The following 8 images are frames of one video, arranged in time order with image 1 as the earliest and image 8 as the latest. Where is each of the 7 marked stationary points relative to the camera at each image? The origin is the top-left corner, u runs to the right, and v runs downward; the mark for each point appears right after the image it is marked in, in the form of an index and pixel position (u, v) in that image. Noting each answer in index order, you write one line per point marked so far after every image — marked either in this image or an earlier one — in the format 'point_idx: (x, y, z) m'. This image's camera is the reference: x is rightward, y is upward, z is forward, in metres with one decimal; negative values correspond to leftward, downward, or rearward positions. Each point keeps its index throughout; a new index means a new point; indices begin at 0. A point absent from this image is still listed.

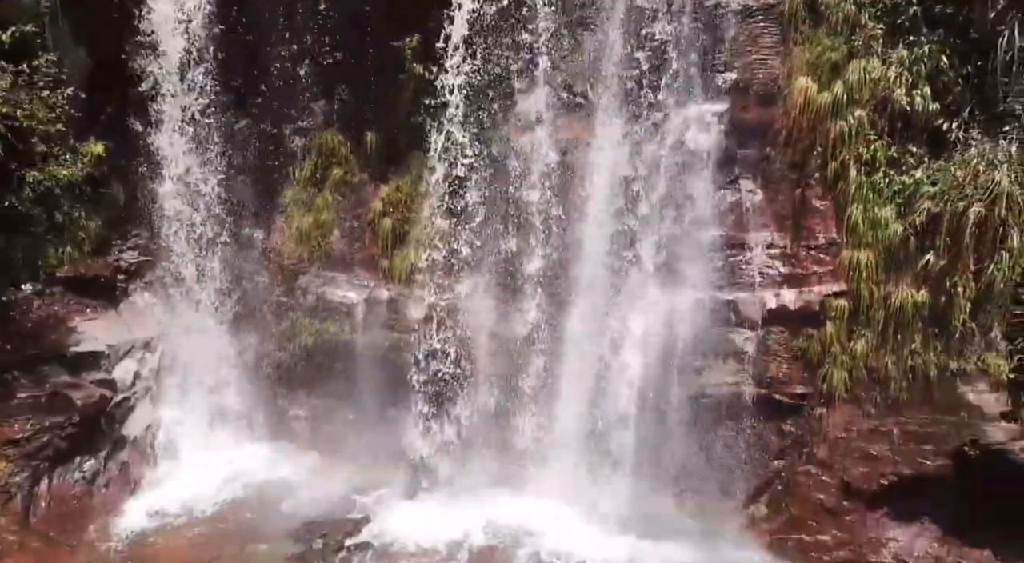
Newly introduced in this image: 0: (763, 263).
0: (+2.8, +0.2, +7.8) m
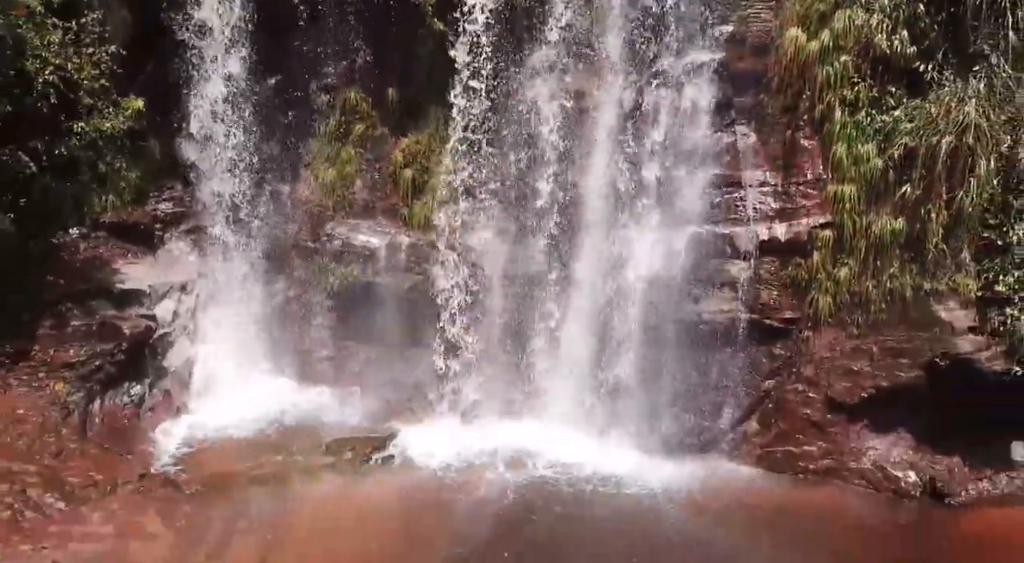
0: (+3.0, +1.0, +8.4) m
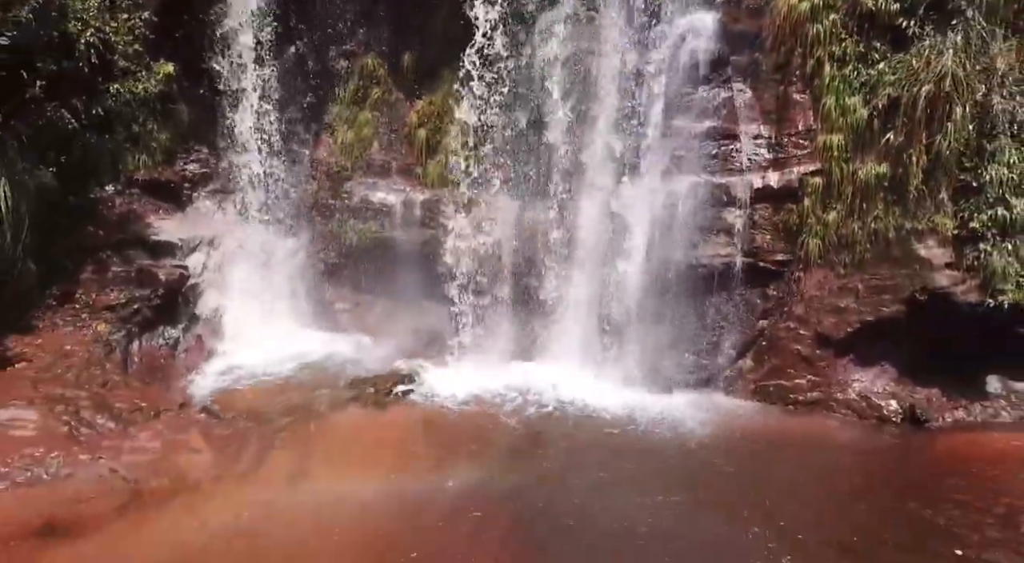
0: (+3.1, +1.7, +9.0) m
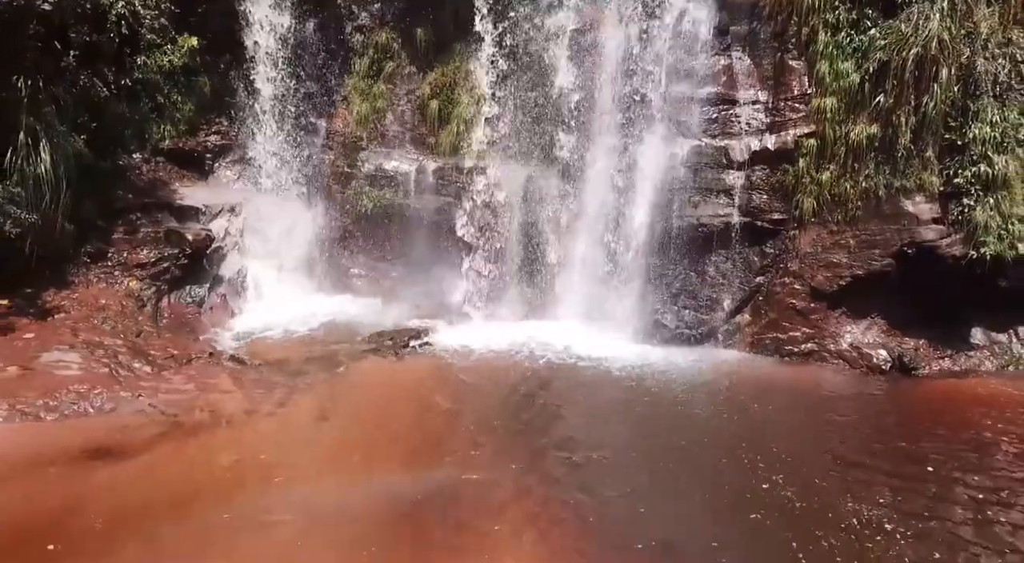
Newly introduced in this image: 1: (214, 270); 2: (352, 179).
0: (+3.2, +2.3, +9.5) m
1: (-4.6, +0.2, +10.9) m
2: (-2.8, +1.8, +12.0) m
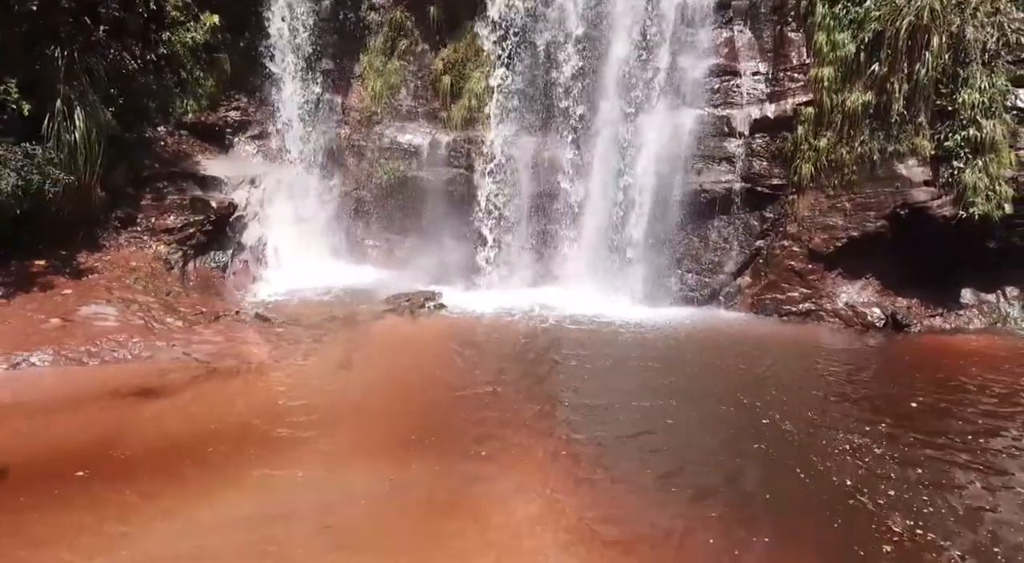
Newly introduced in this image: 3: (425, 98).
0: (+3.4, +2.8, +9.9) m
1: (-4.5, +0.7, +11.3) m
2: (-2.6, +2.3, +12.4) m
3: (-1.5, +3.2, +12.3) m
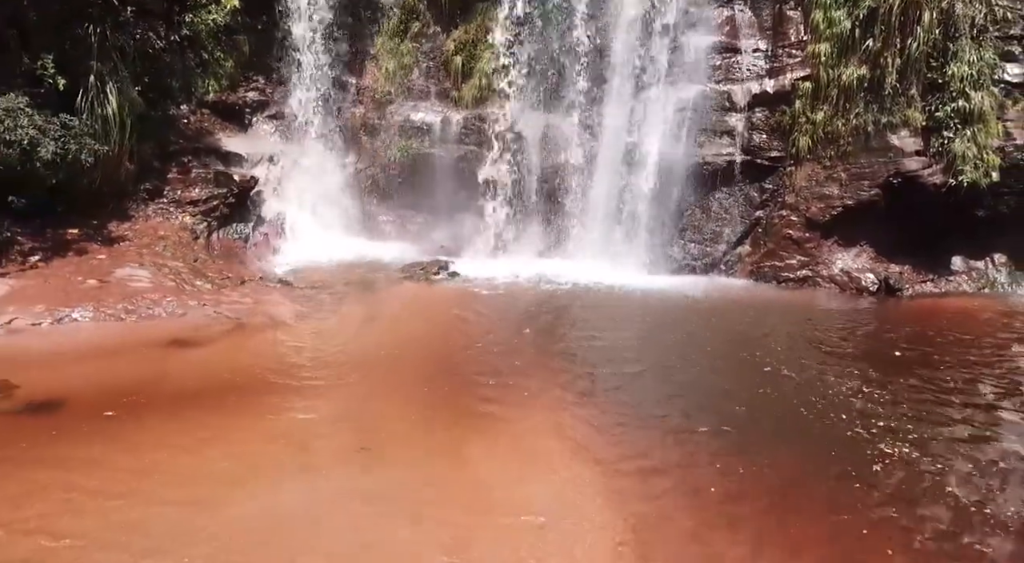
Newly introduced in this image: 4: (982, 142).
0: (+3.6, +3.2, +10.4) m
1: (-4.3, +1.2, +11.8) m
2: (-2.4, +2.8, +12.9) m
3: (-1.4, +3.7, +12.8) m
4: (+6.0, +1.8, +8.9) m
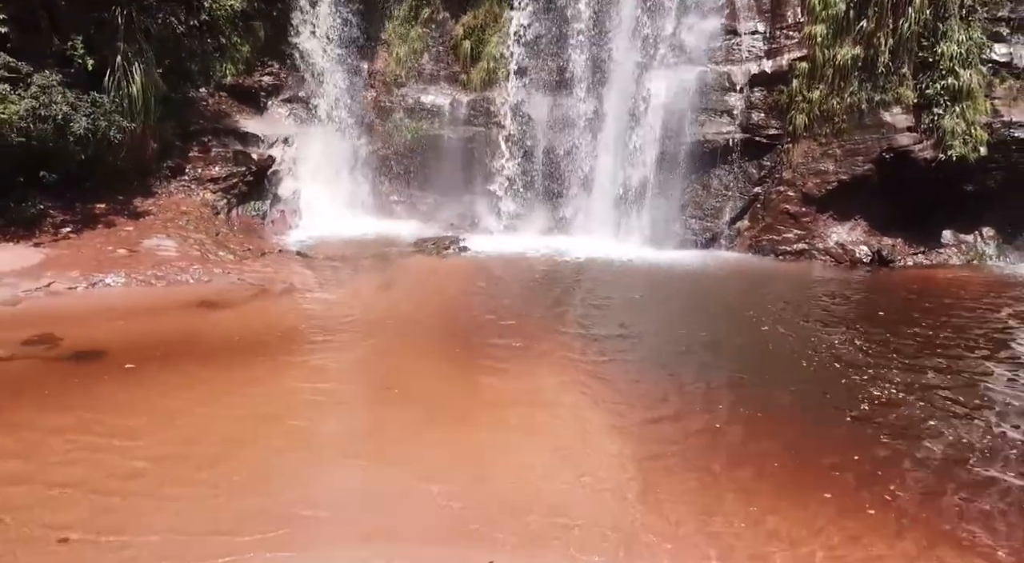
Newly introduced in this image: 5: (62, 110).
0: (+3.7, +3.7, +10.8) m
1: (-4.2, +1.6, +12.2) m
2: (-2.3, +3.2, +13.3) m
3: (-1.2, +4.1, +13.2) m
4: (+6.1, +2.2, +9.3) m
5: (-5.9, +2.3, +9.2) m
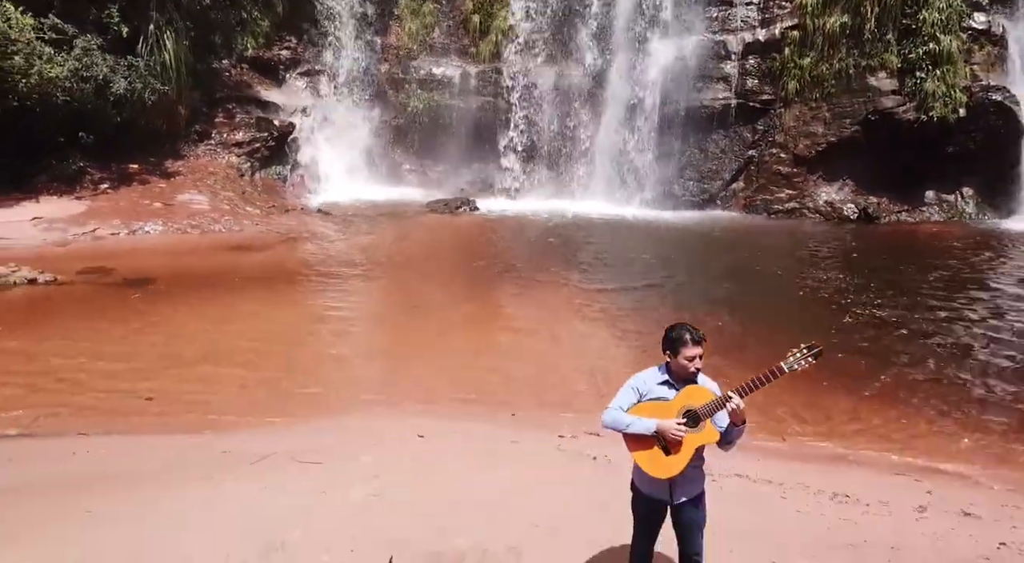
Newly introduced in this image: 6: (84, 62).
0: (+3.8, +4.3, +11.4) m
1: (-4.1, +2.3, +12.9) m
2: (-2.2, +3.9, +14.0) m
3: (-1.1, +4.9, +13.9) m
4: (+6.2, +2.9, +9.9) m
5: (-5.8, +3.0, +9.8) m
6: (-6.0, +3.0, +9.7) m
